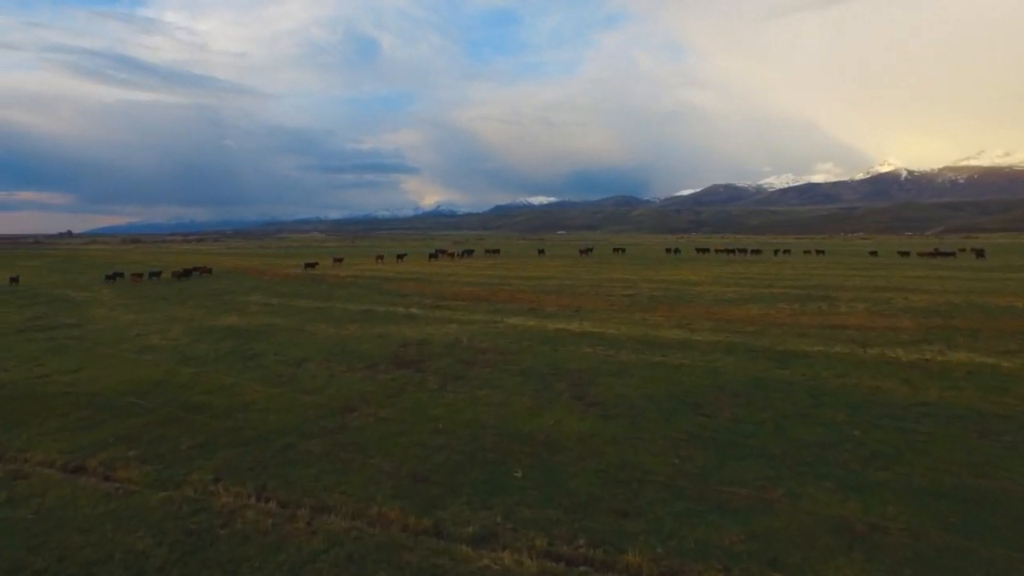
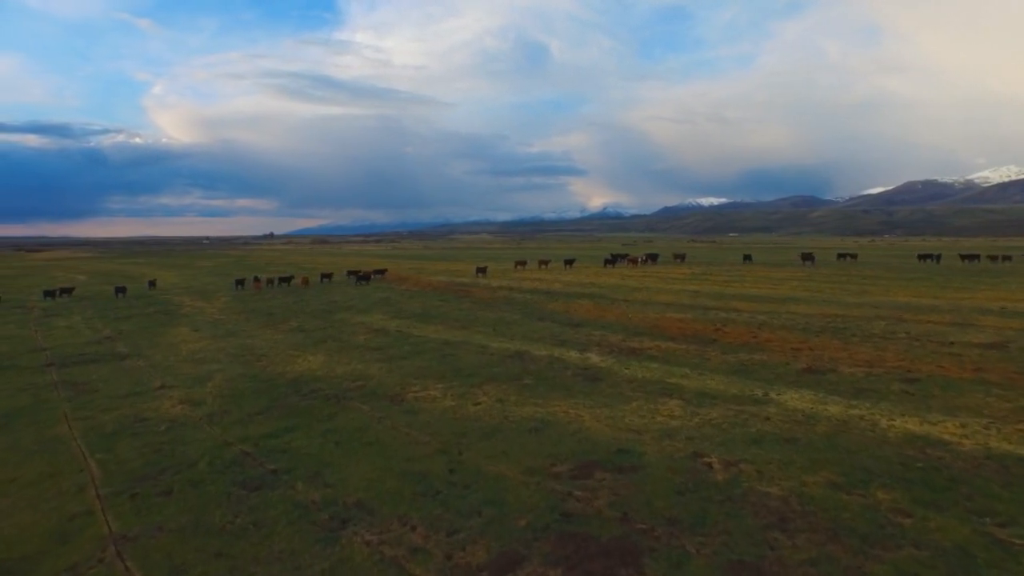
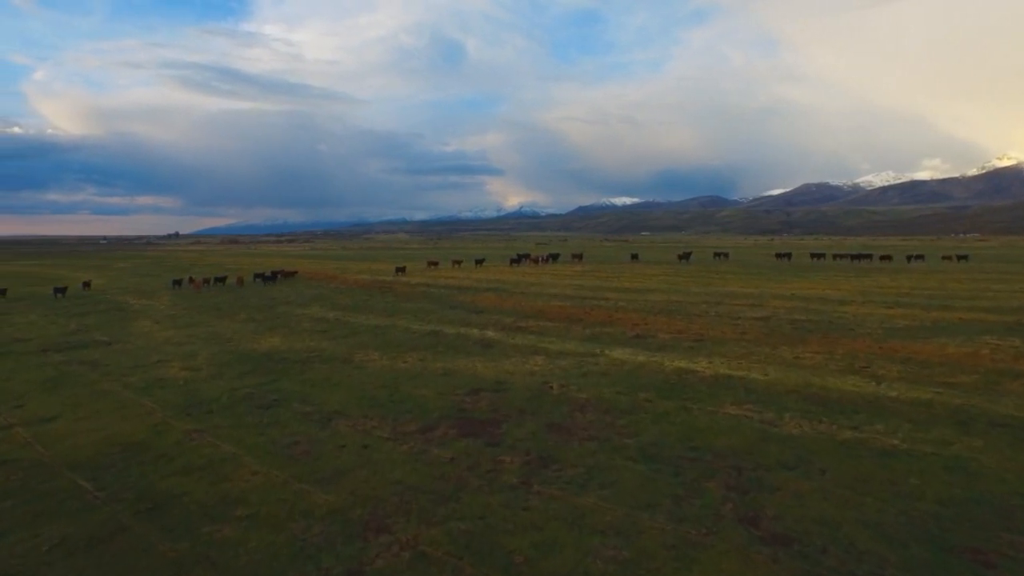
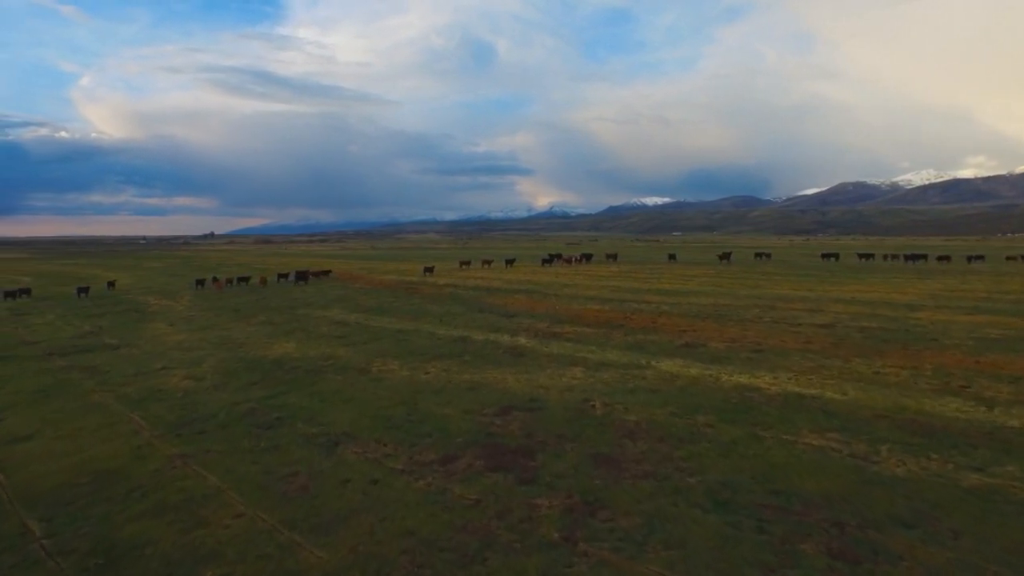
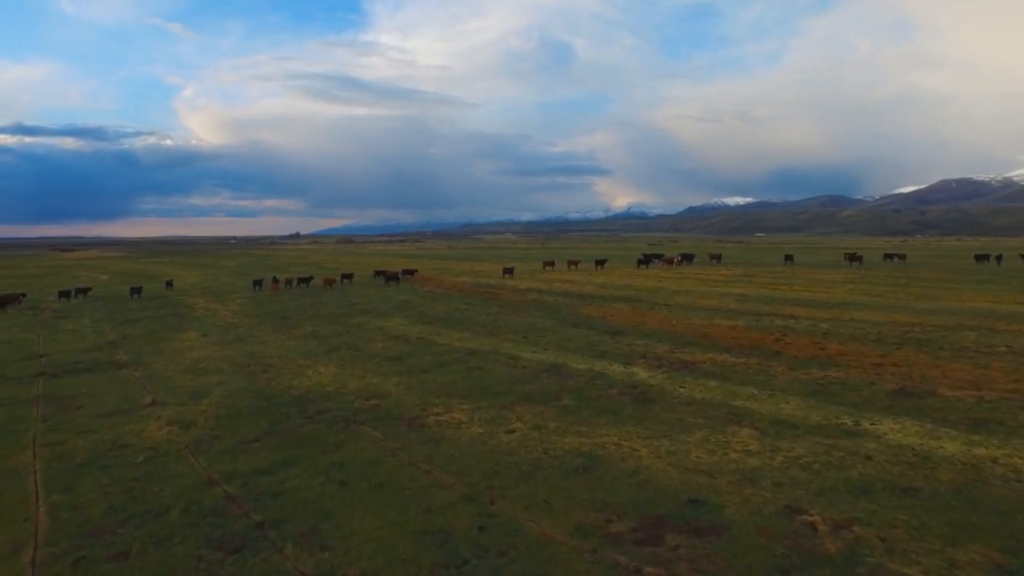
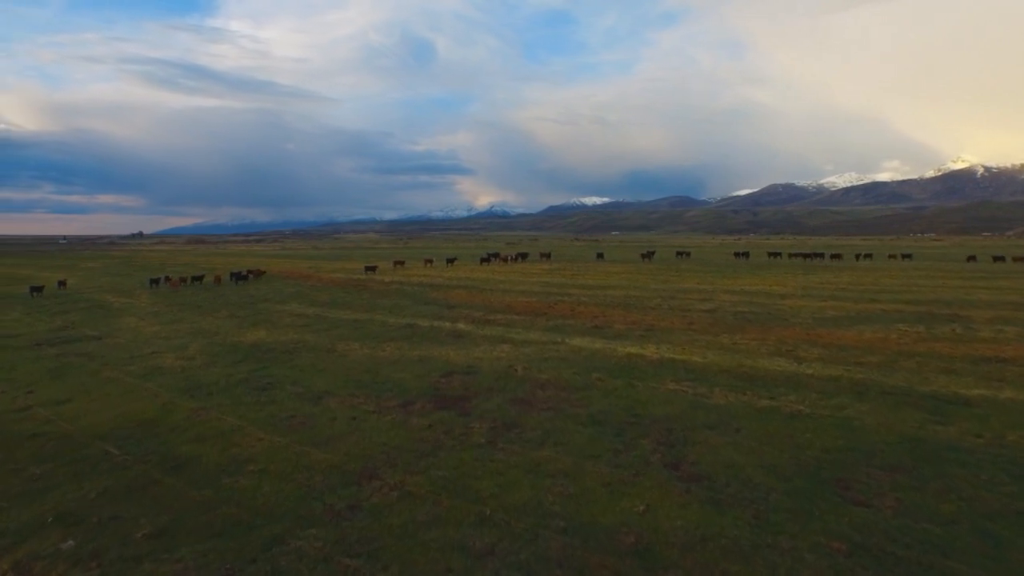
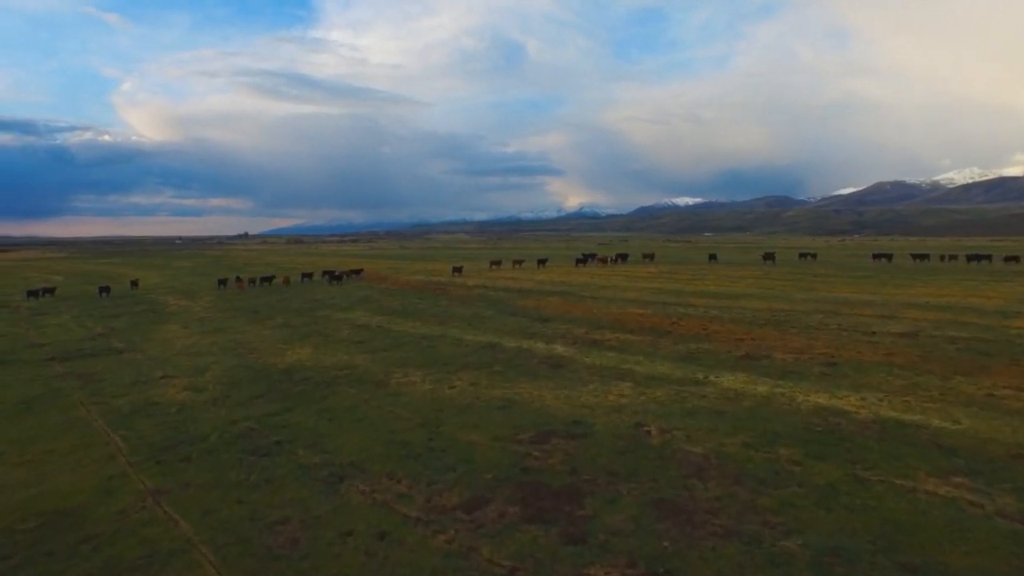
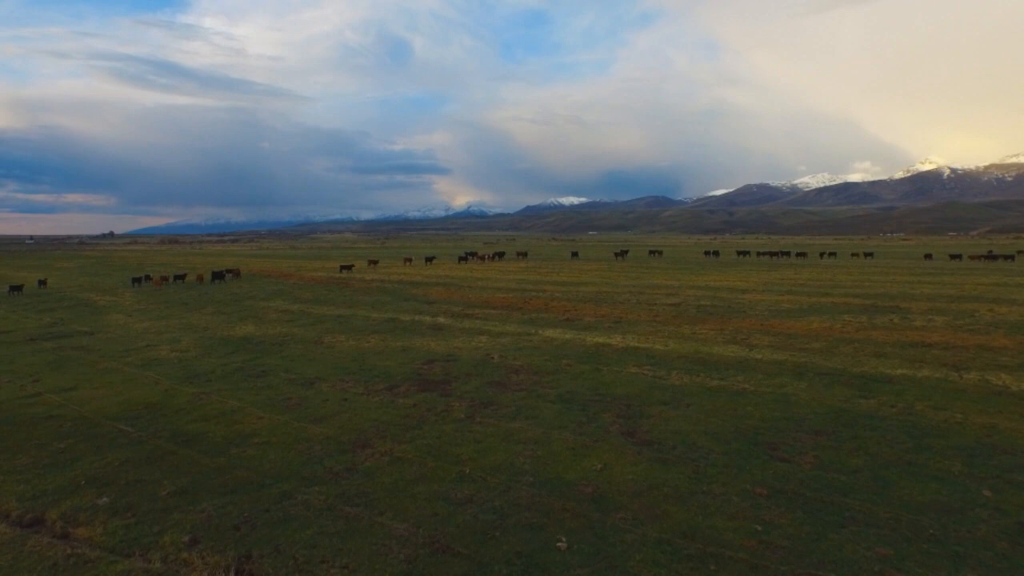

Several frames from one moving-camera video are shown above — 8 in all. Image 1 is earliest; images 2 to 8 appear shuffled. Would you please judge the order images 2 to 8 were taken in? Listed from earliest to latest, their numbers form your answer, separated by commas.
8, 6, 3, 4, 7, 2, 5
